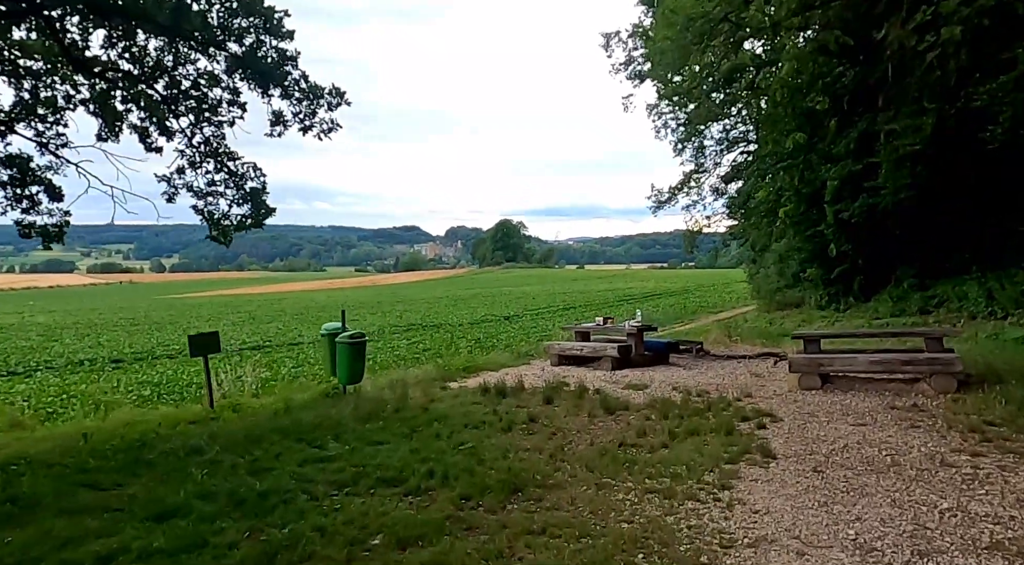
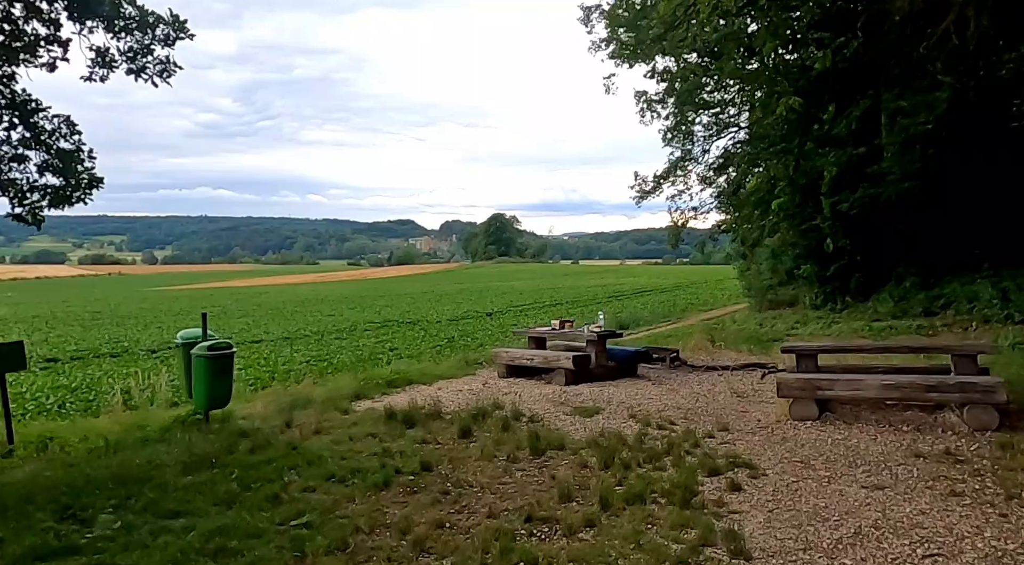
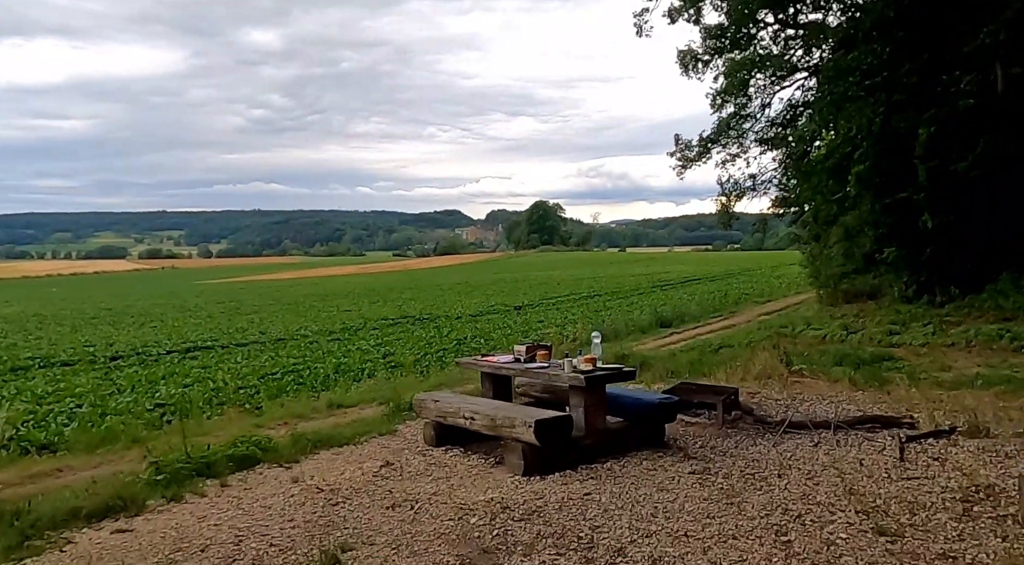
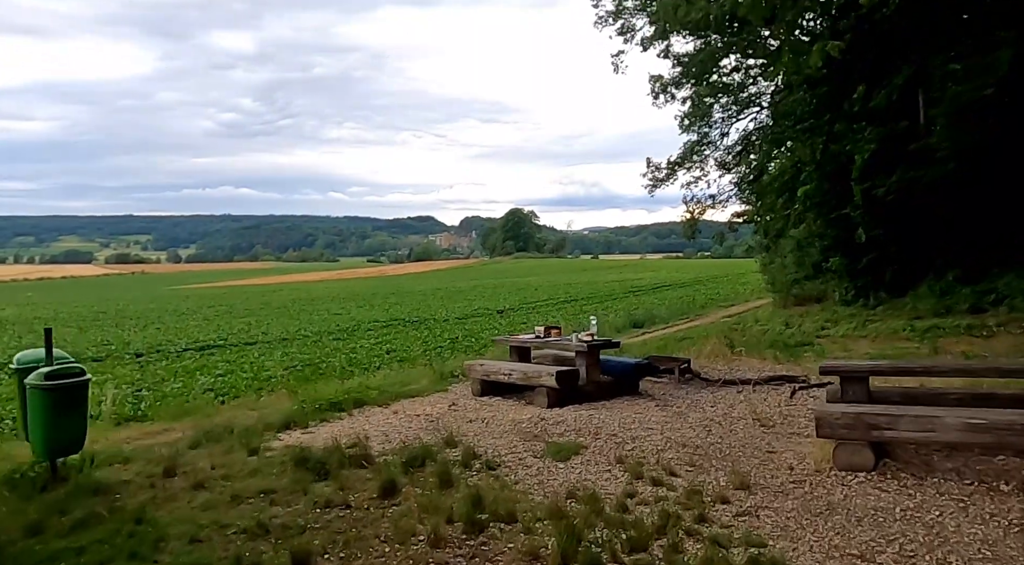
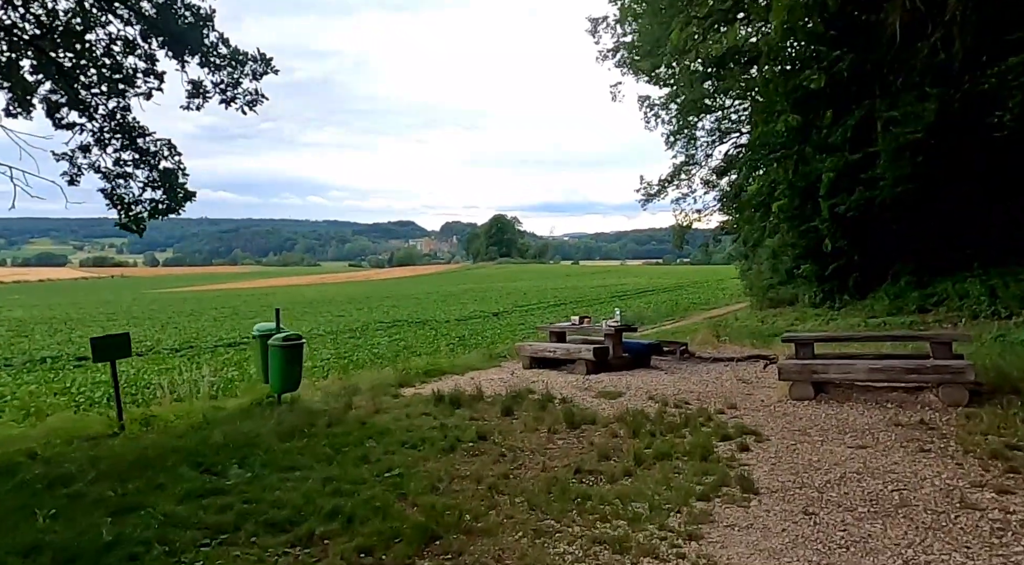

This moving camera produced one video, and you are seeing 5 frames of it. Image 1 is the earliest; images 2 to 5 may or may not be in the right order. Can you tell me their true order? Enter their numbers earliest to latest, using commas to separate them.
5, 2, 4, 3
